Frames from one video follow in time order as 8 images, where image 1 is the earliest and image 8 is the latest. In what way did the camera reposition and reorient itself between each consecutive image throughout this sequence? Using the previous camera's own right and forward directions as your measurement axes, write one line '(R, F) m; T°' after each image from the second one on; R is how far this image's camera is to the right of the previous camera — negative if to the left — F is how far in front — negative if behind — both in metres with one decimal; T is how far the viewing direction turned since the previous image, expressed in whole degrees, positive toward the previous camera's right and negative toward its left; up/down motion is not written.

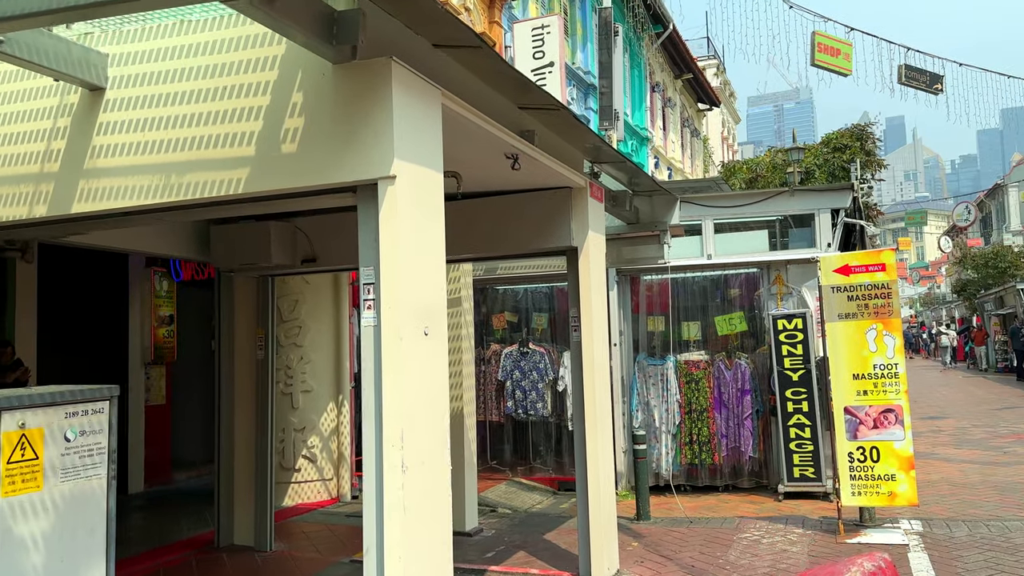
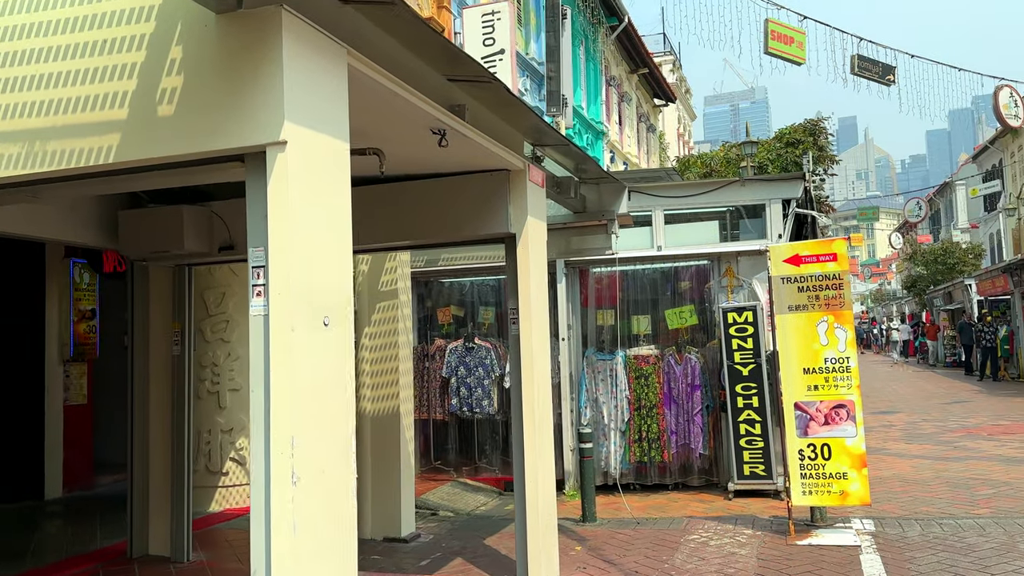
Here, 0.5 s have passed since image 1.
(+0.2, +0.4) m; +3°
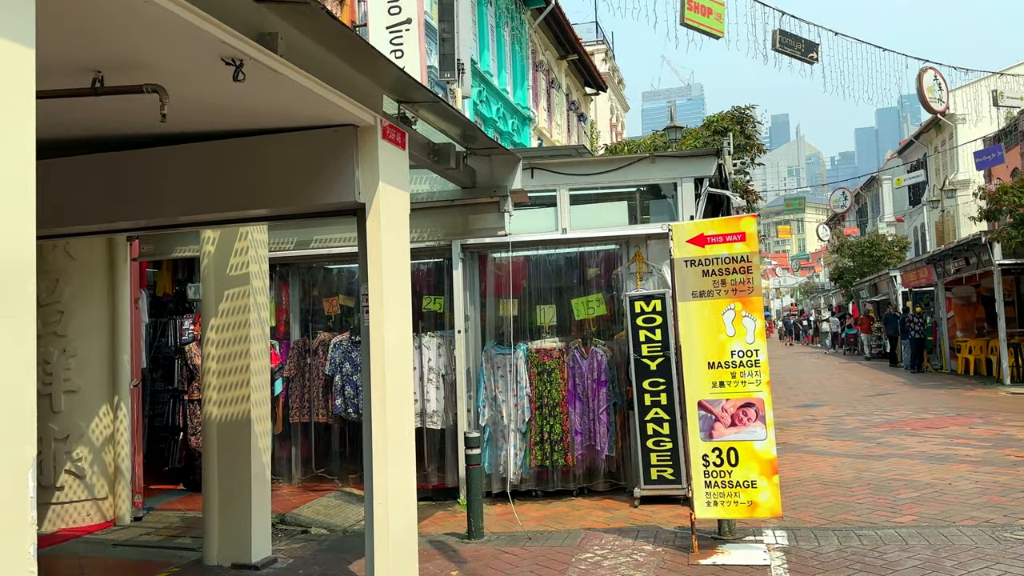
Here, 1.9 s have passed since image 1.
(+0.5, +0.8) m; +4°
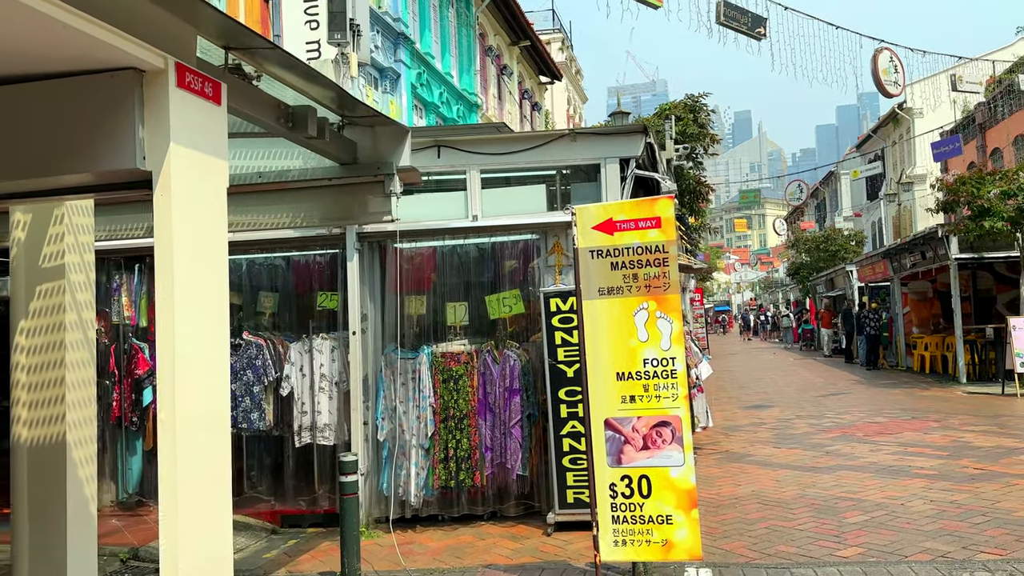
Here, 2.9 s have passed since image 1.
(+0.5, +0.9) m; +2°
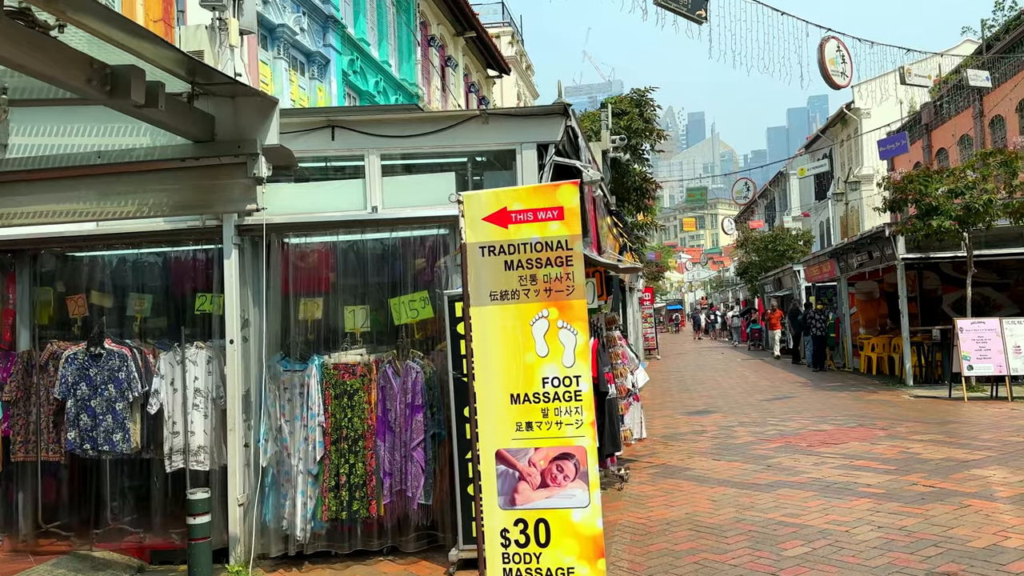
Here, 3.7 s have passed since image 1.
(+0.4, +0.8) m; +3°
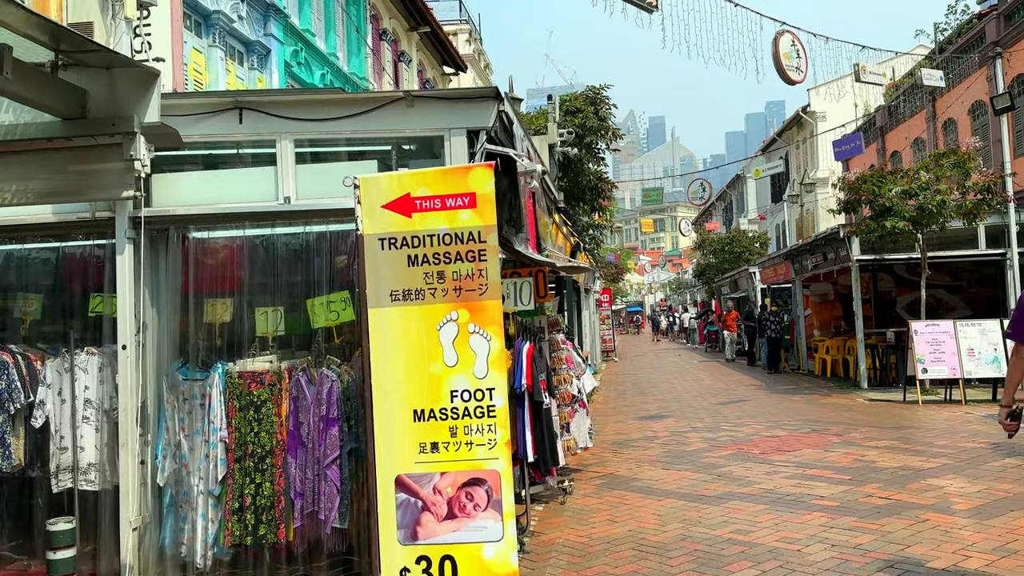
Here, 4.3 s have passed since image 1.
(+0.2, +0.5) m; +3°
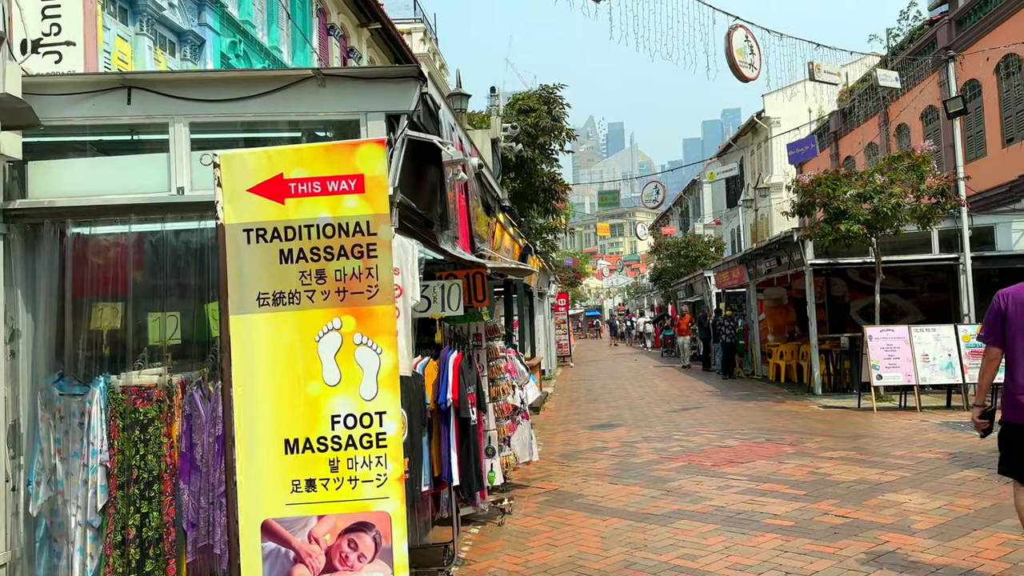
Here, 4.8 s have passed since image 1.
(+0.2, +0.5) m; +3°
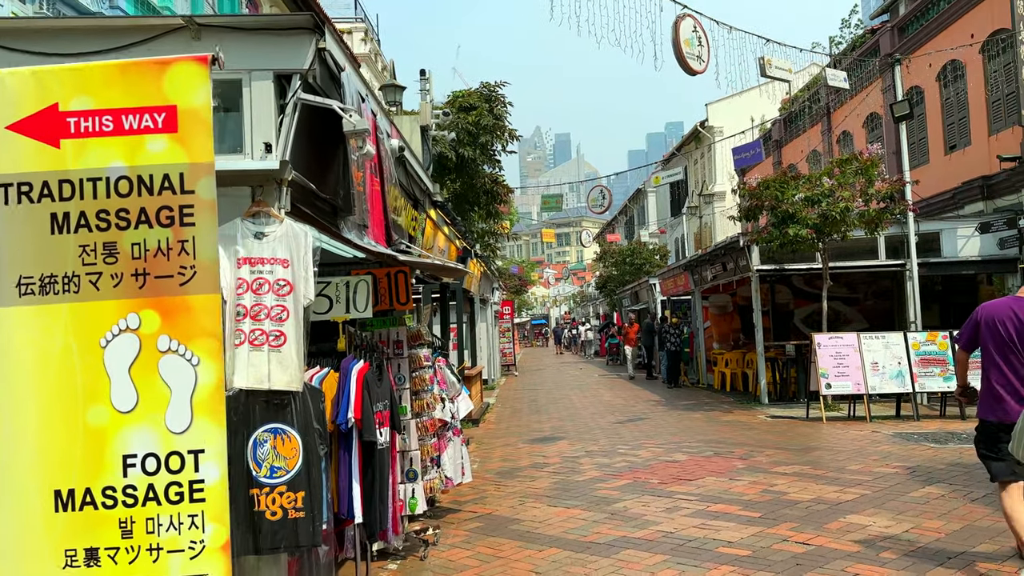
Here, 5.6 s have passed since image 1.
(+0.2, +0.7) m; +4°
